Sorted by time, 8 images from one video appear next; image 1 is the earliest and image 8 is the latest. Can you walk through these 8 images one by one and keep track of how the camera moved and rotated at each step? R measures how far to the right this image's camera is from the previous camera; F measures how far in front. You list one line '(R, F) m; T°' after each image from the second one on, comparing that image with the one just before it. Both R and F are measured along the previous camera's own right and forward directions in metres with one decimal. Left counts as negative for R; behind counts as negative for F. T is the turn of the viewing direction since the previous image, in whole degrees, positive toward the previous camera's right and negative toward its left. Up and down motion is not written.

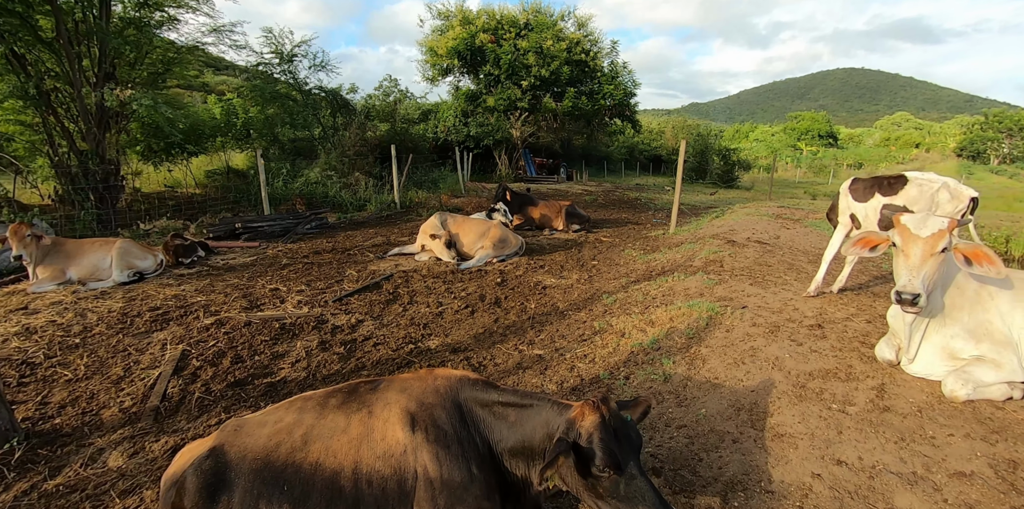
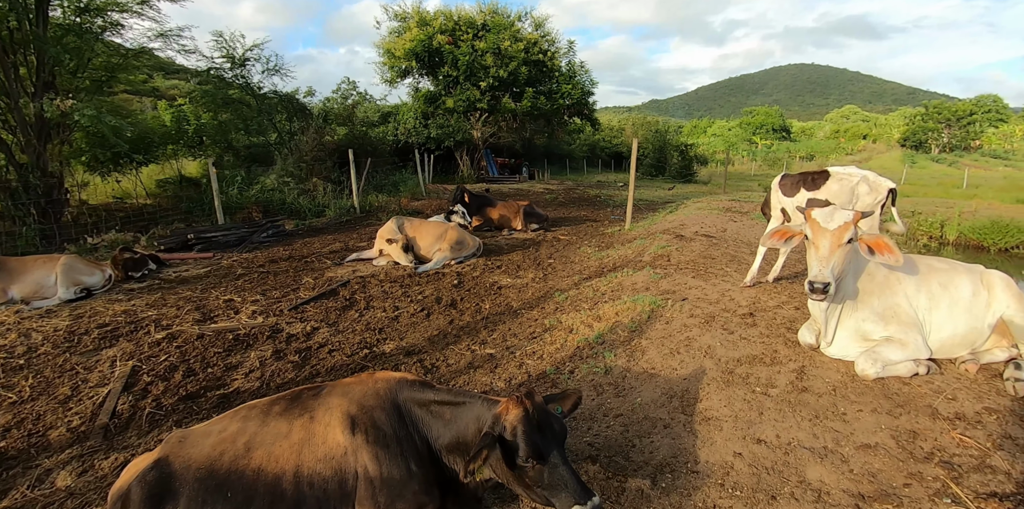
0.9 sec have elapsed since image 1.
(+0.2, -0.2) m; +4°
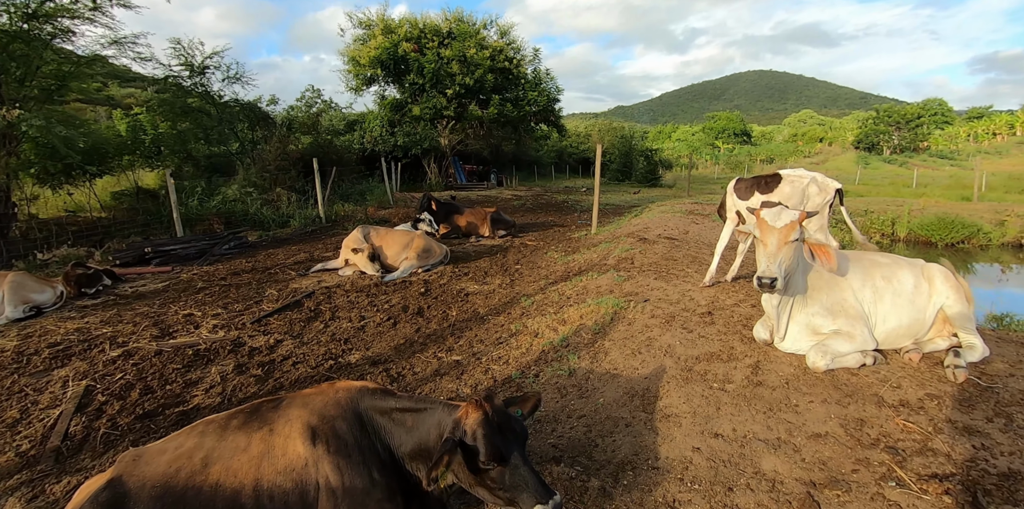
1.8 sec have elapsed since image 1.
(+0.1, -0.1) m; +3°
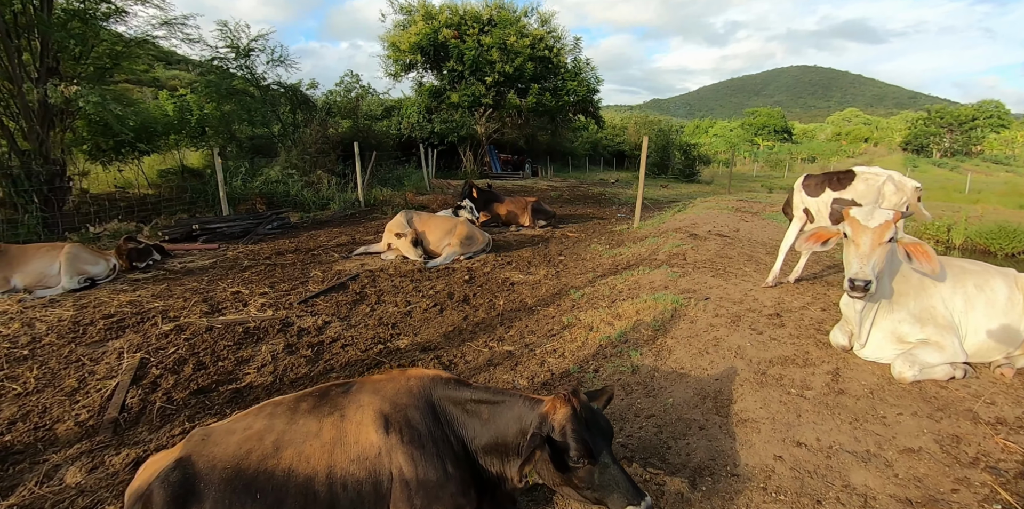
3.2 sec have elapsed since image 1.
(-0.3, +0.2) m; -3°
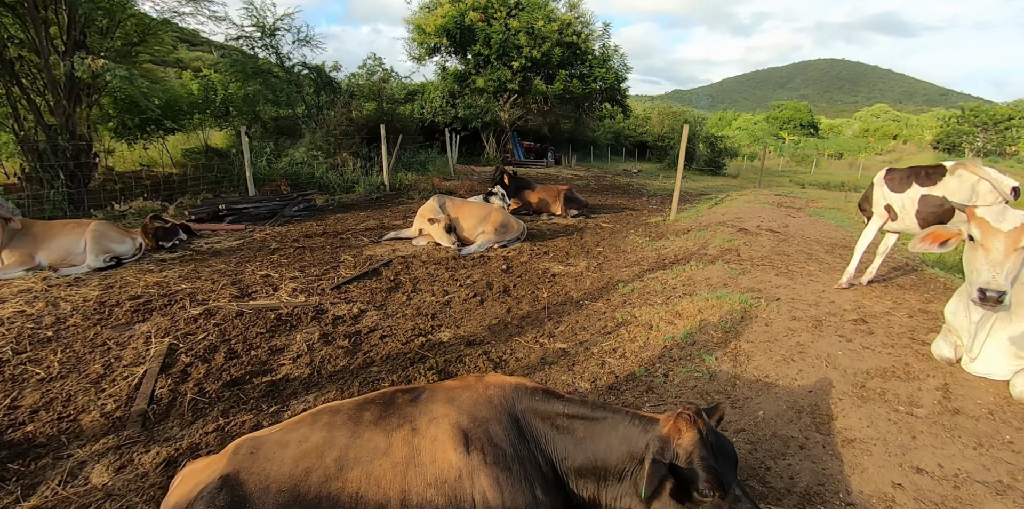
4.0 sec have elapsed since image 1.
(-0.4, +0.3) m; -2°
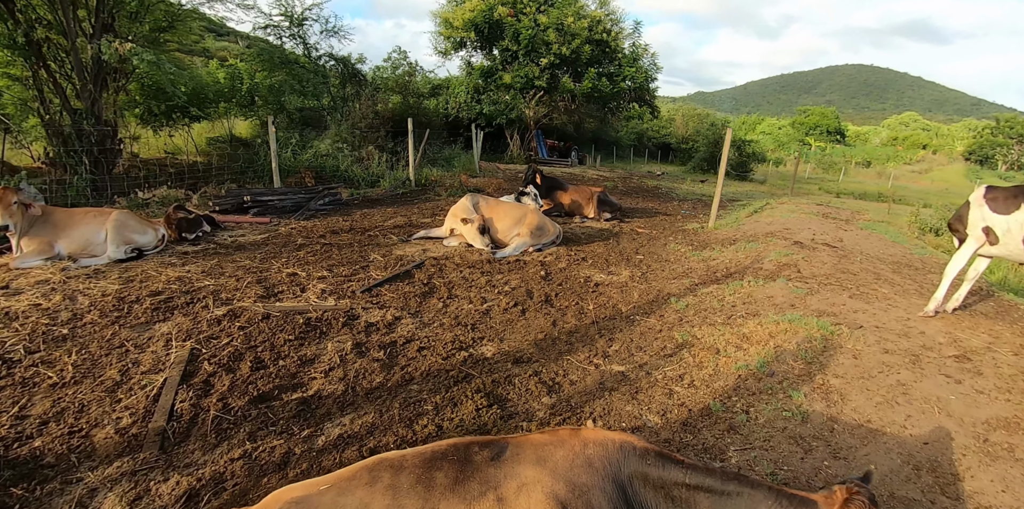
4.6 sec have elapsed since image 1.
(-0.3, +0.4) m; -2°
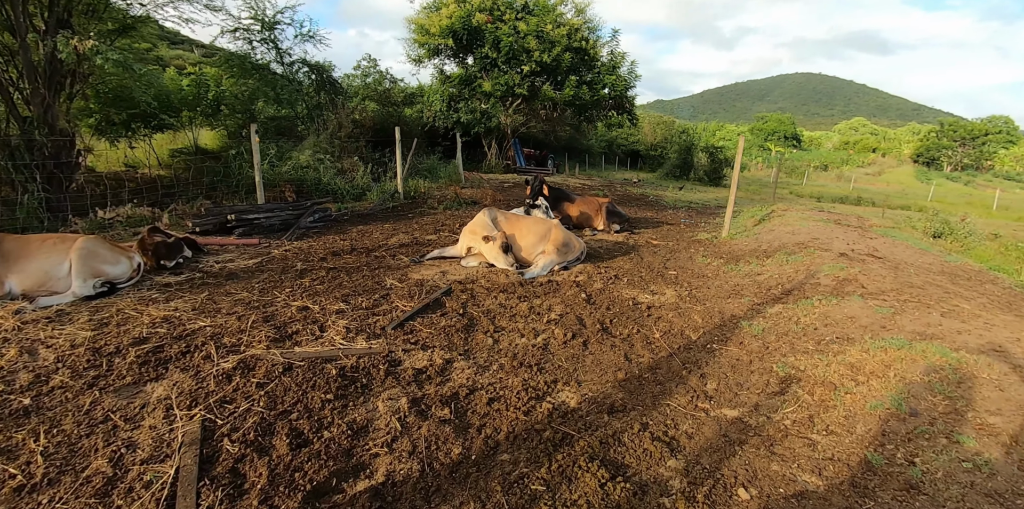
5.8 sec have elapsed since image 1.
(-0.8, +0.6) m; +4°
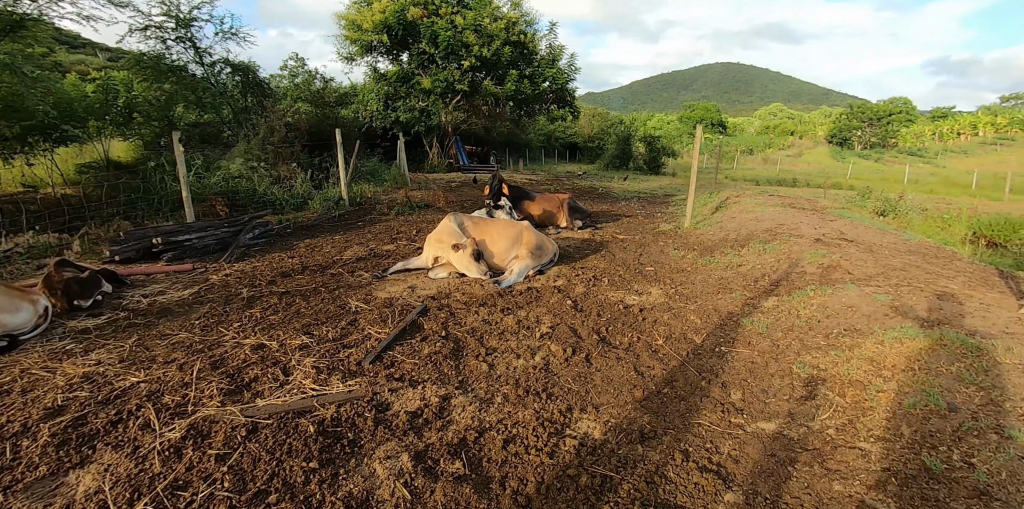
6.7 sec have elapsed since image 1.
(-0.3, +0.4) m; +7°
